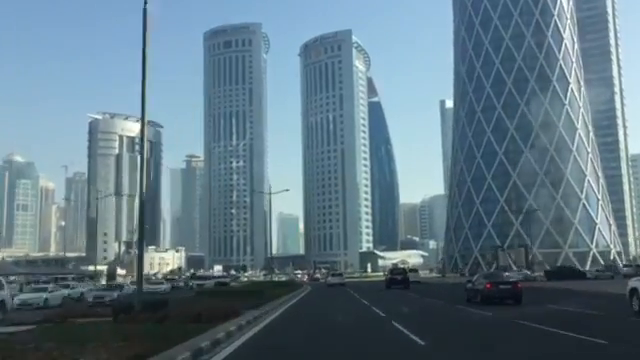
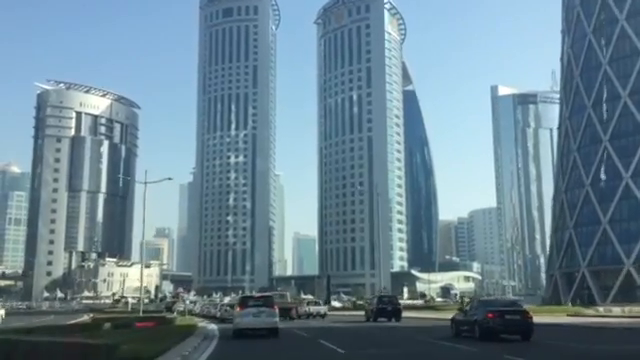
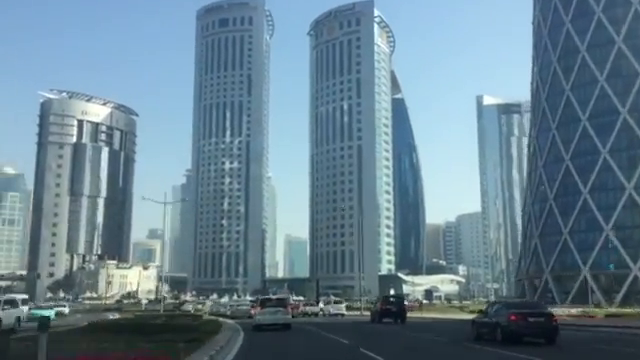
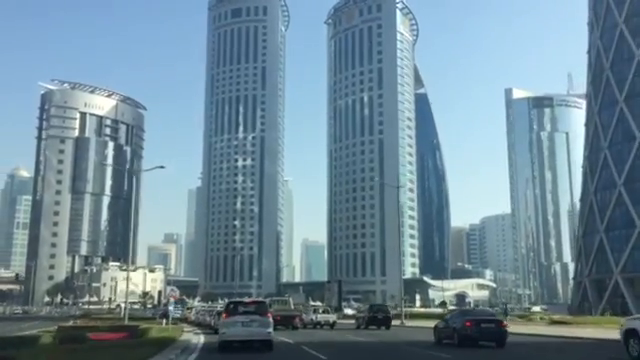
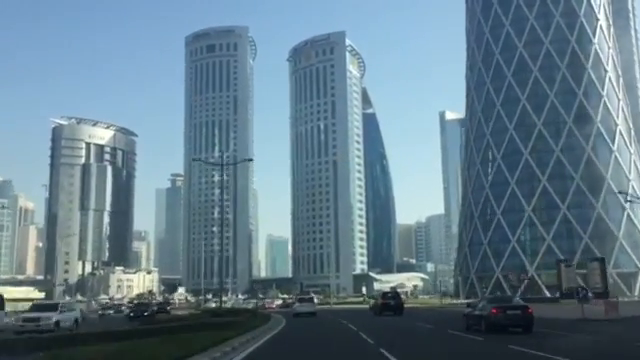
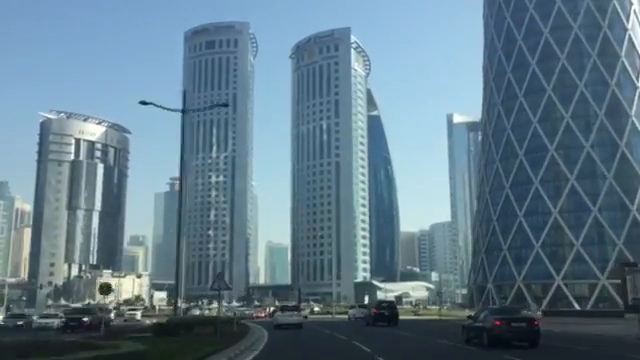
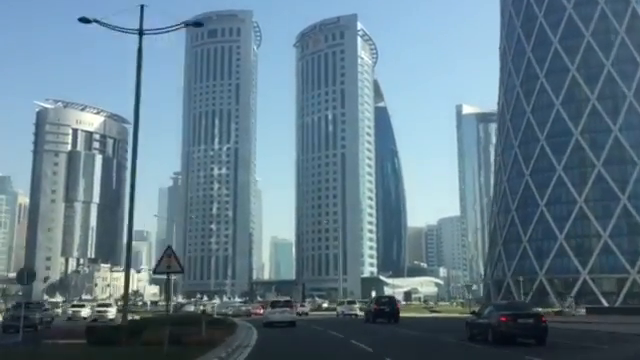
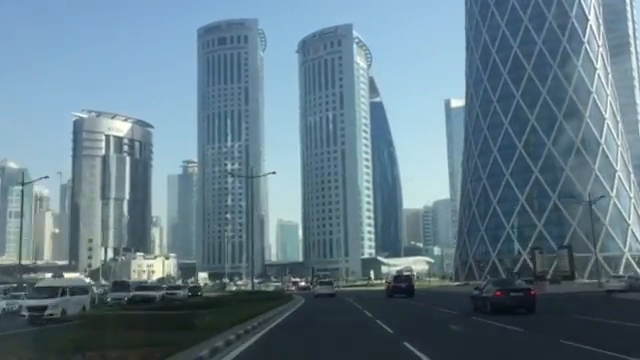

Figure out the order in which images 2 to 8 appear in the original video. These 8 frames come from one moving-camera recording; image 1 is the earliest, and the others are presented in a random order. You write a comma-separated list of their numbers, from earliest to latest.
8, 5, 6, 7, 3, 2, 4
